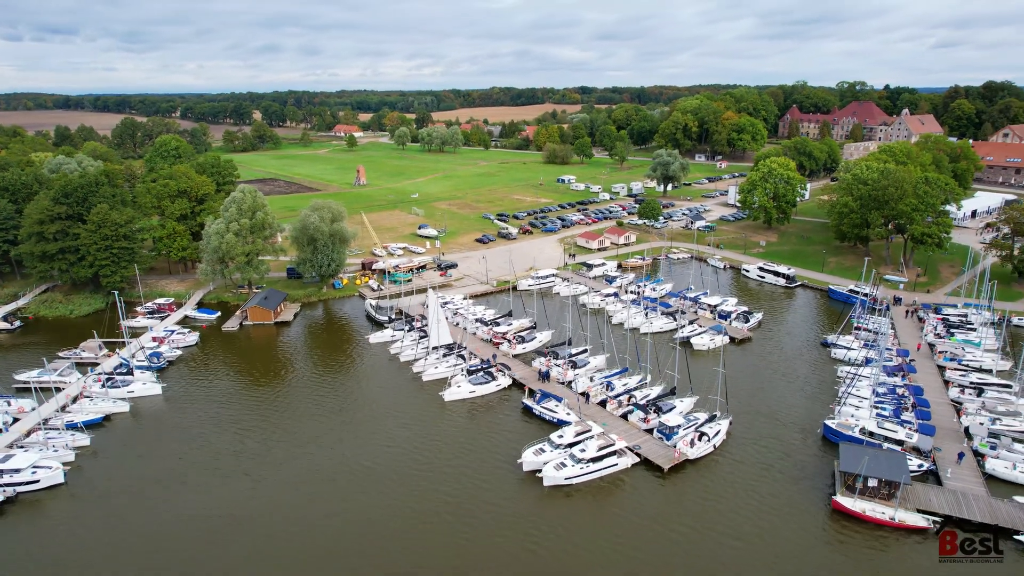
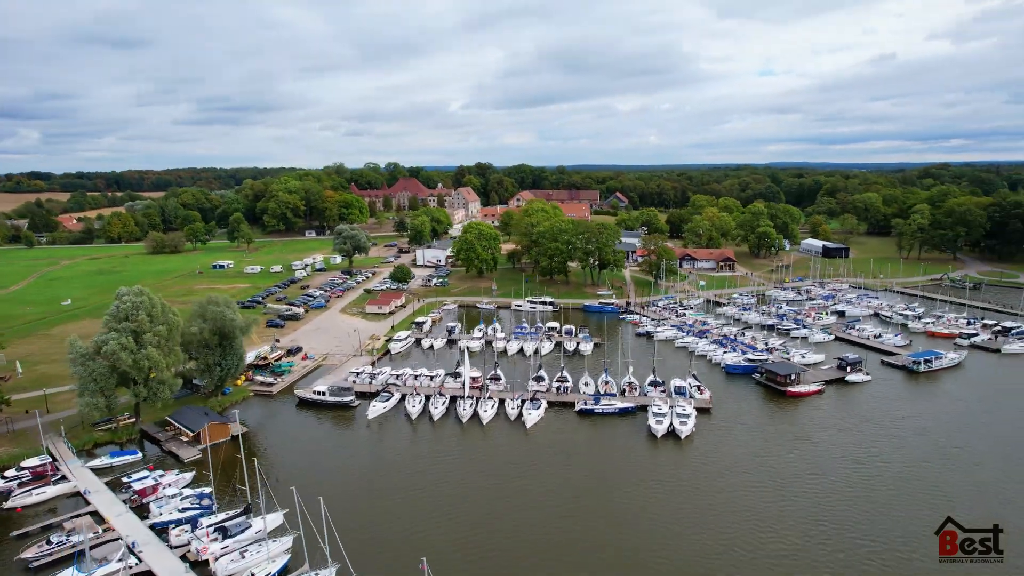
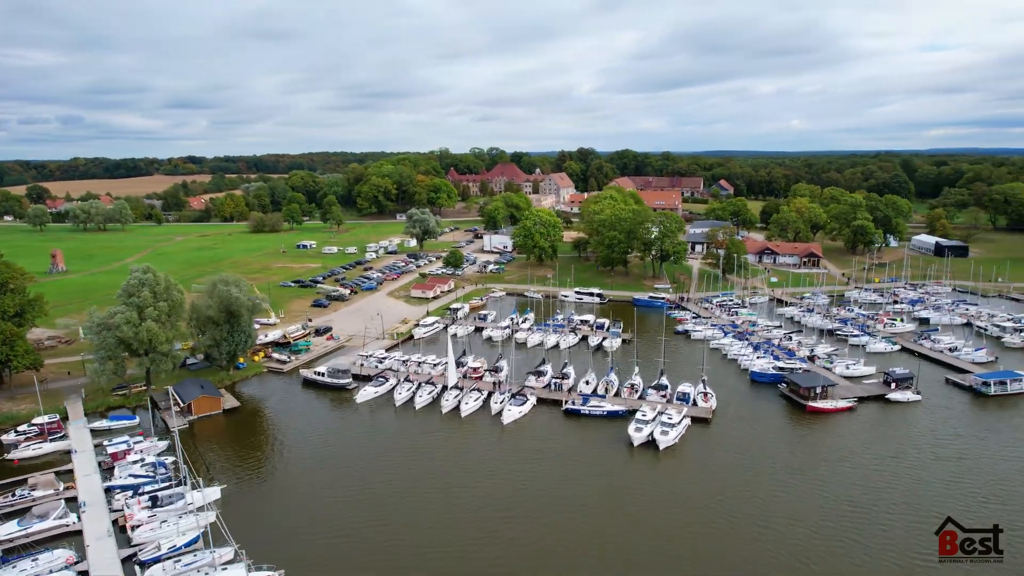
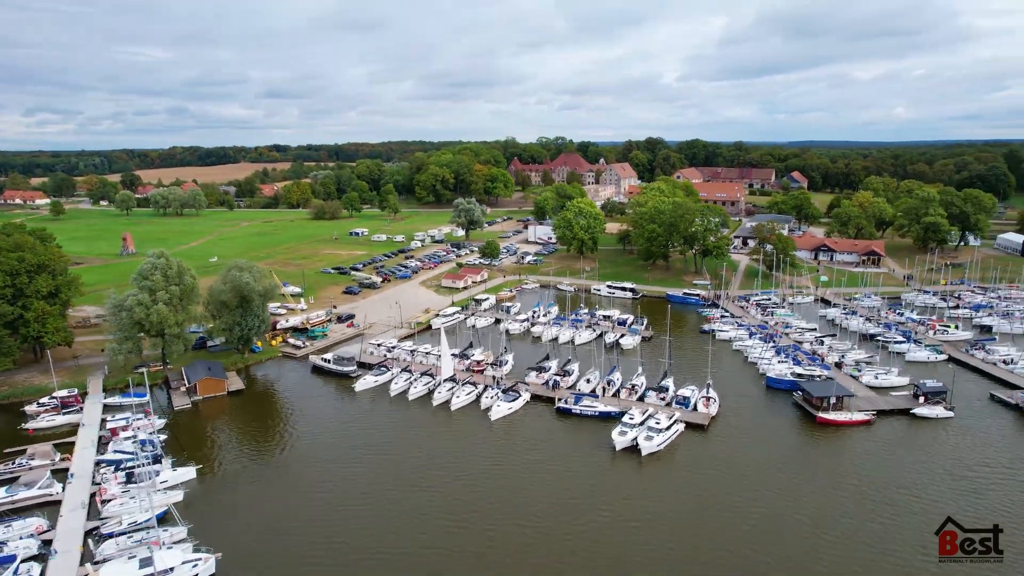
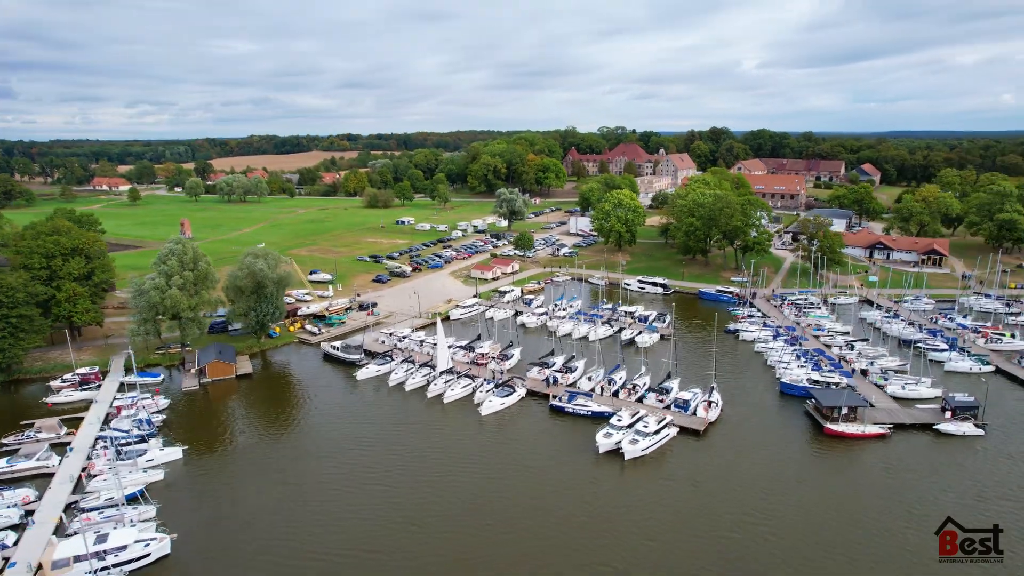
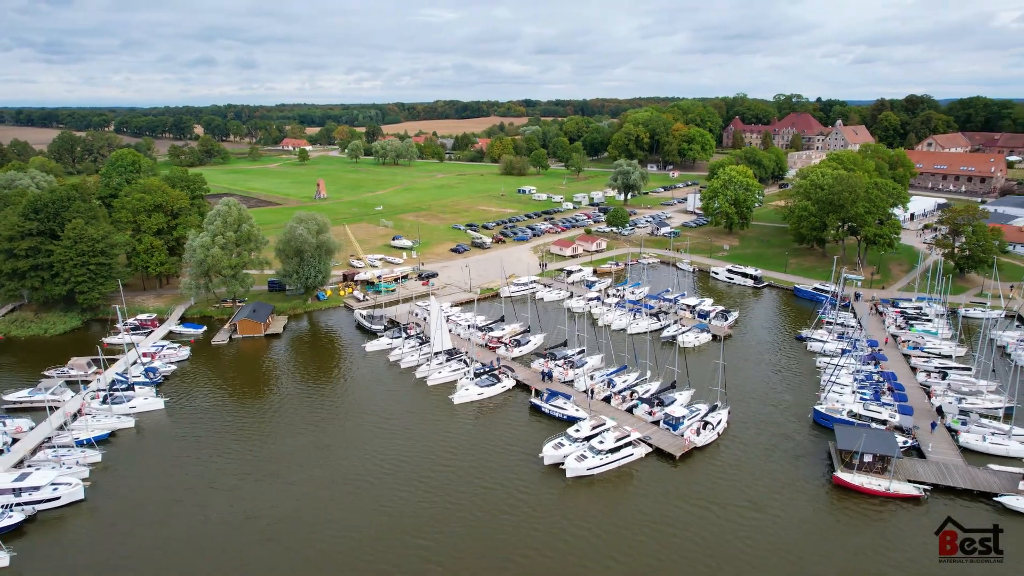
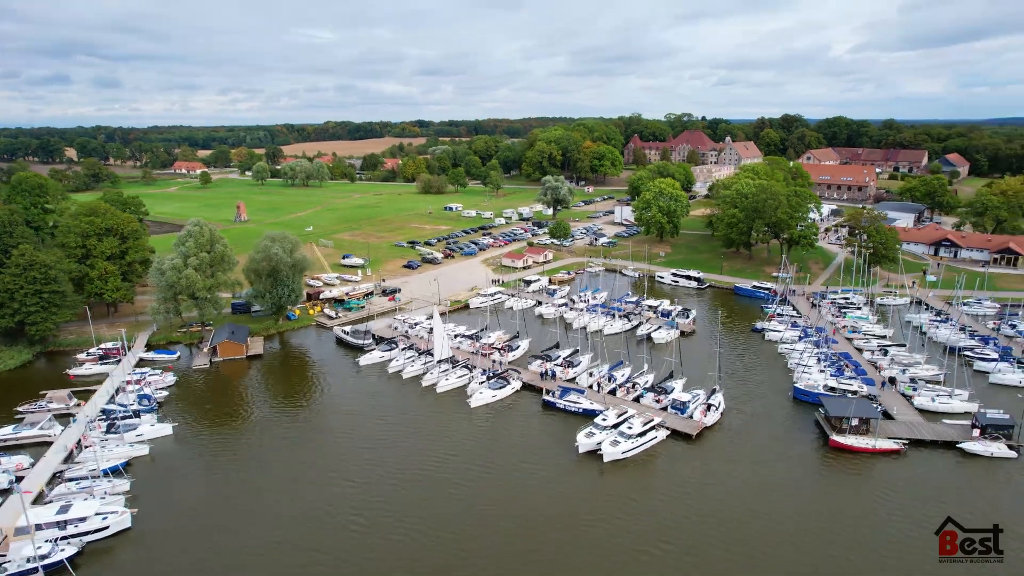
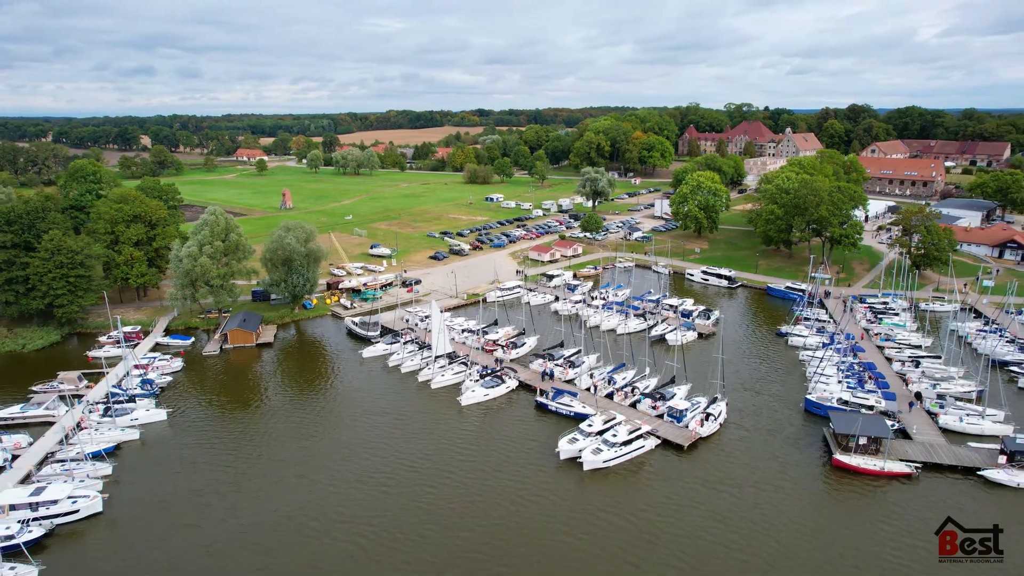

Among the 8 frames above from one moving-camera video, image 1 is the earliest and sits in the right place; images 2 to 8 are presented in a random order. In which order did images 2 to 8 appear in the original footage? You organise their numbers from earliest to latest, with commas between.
6, 8, 7, 5, 4, 3, 2
